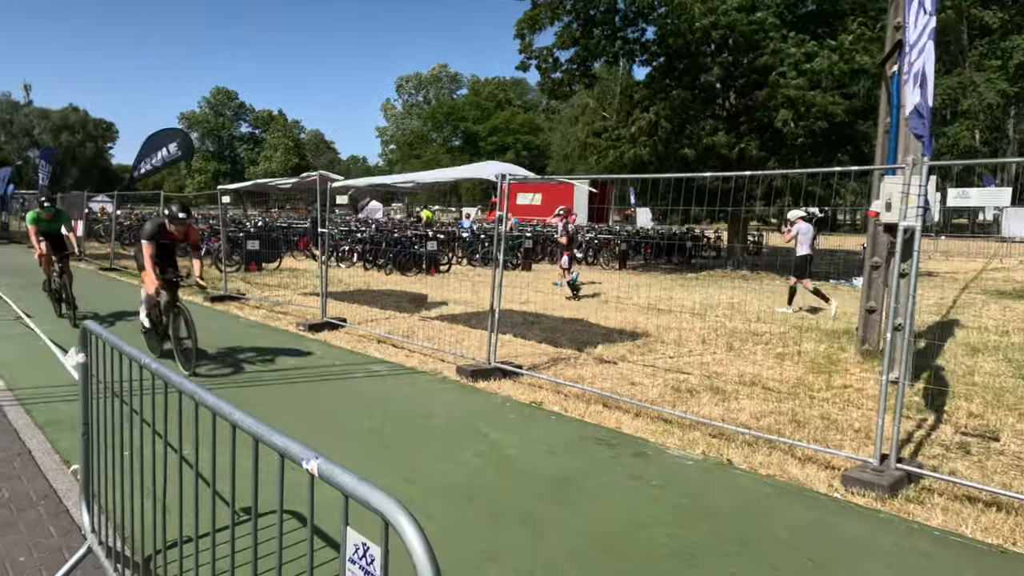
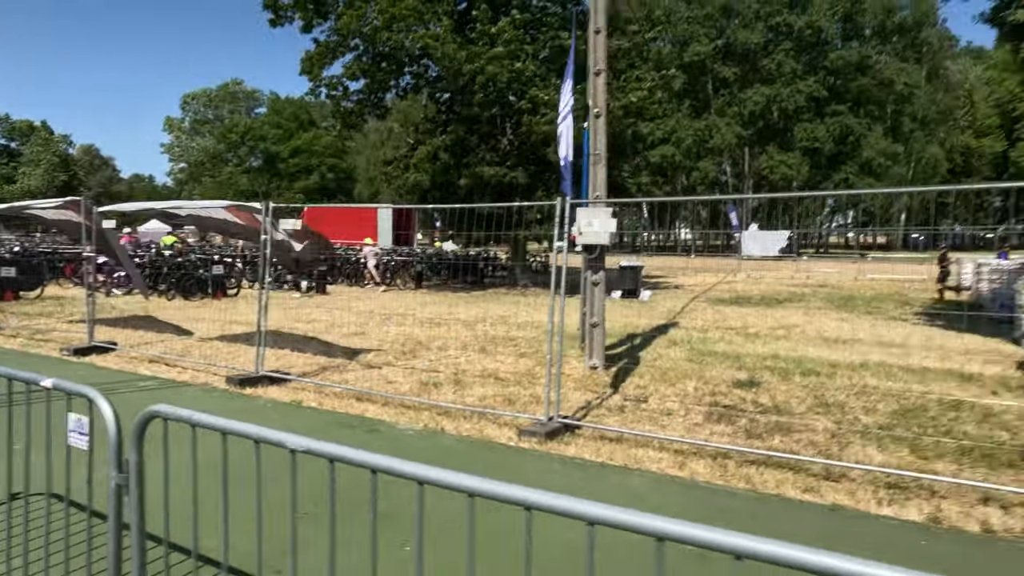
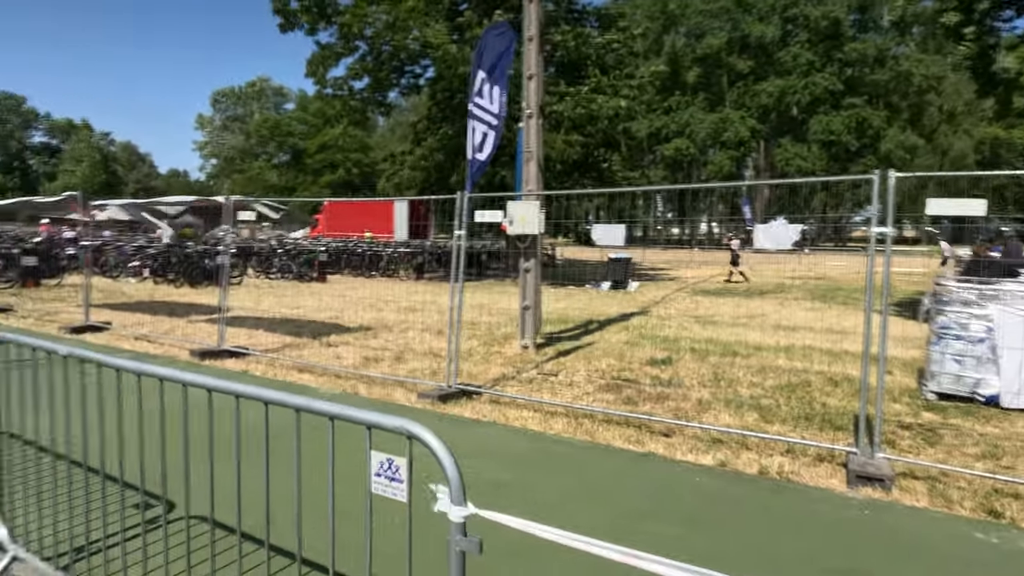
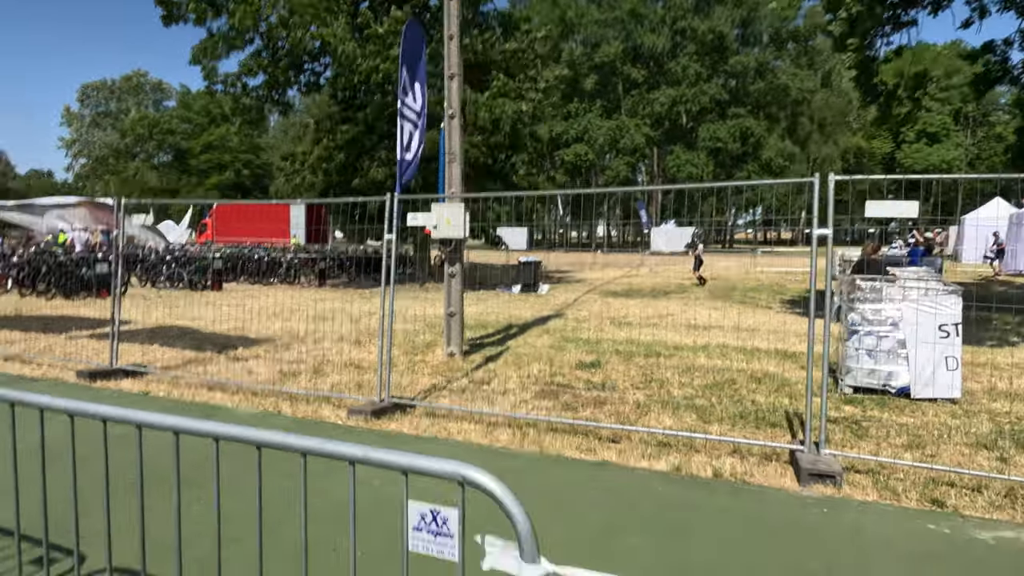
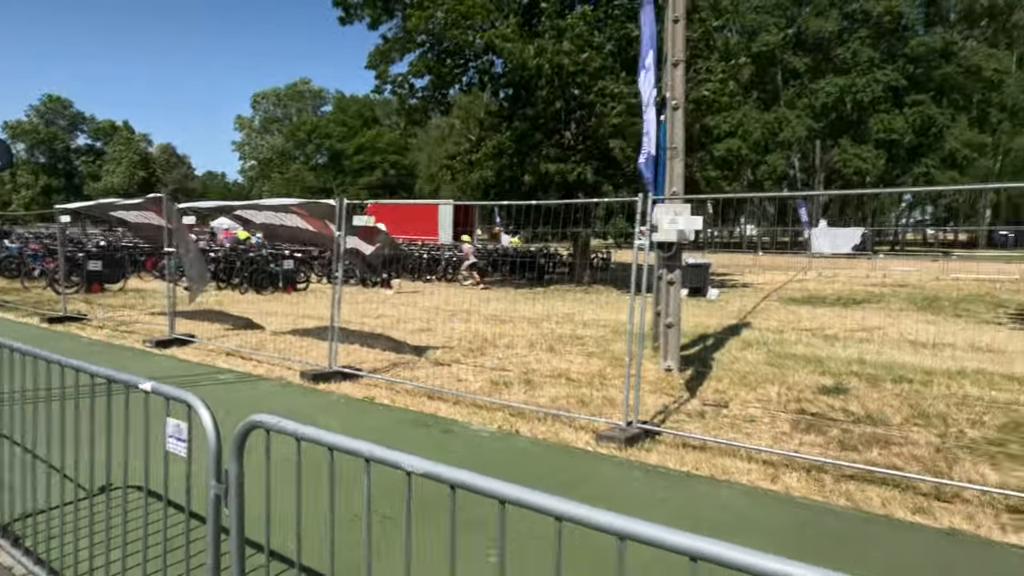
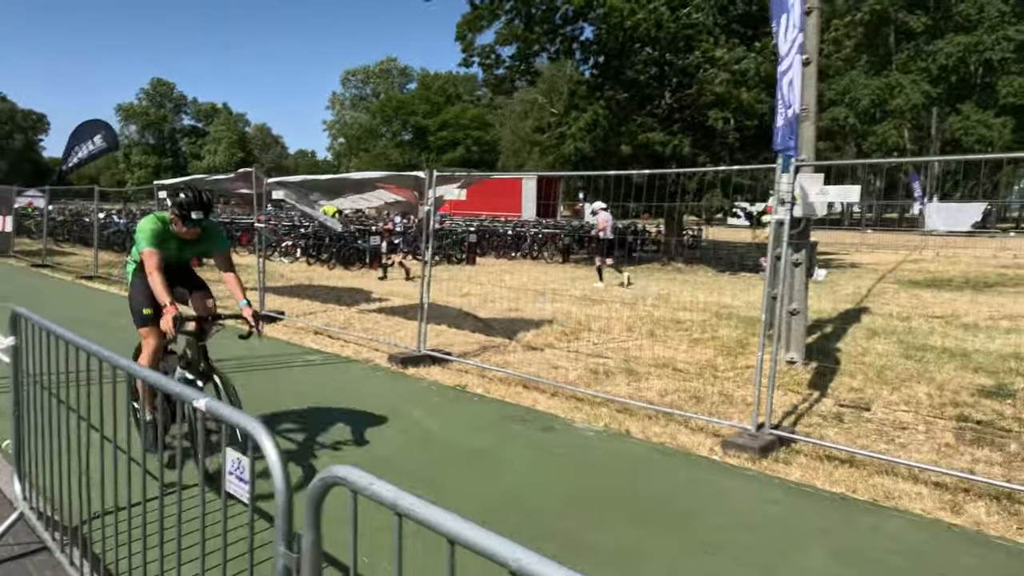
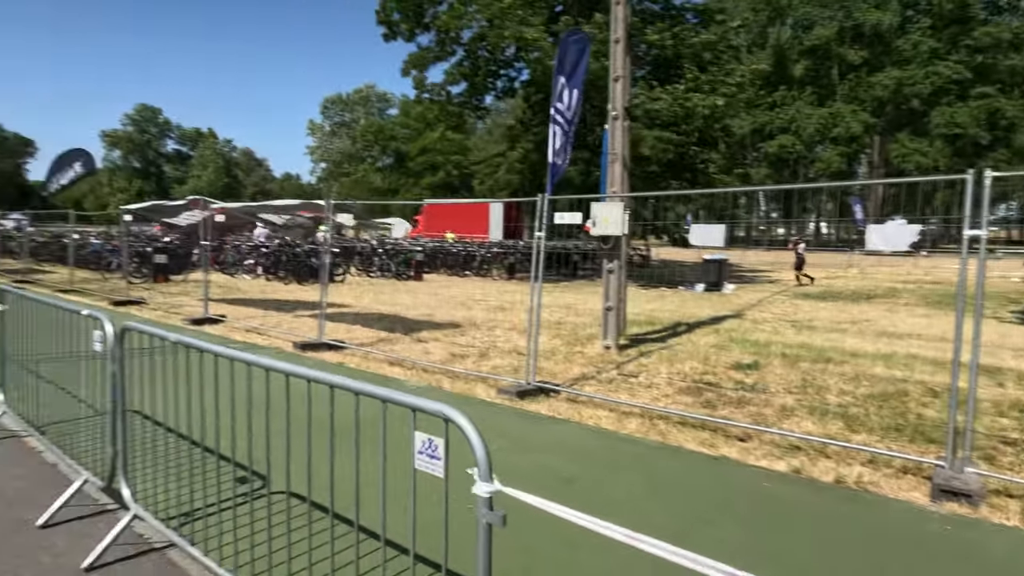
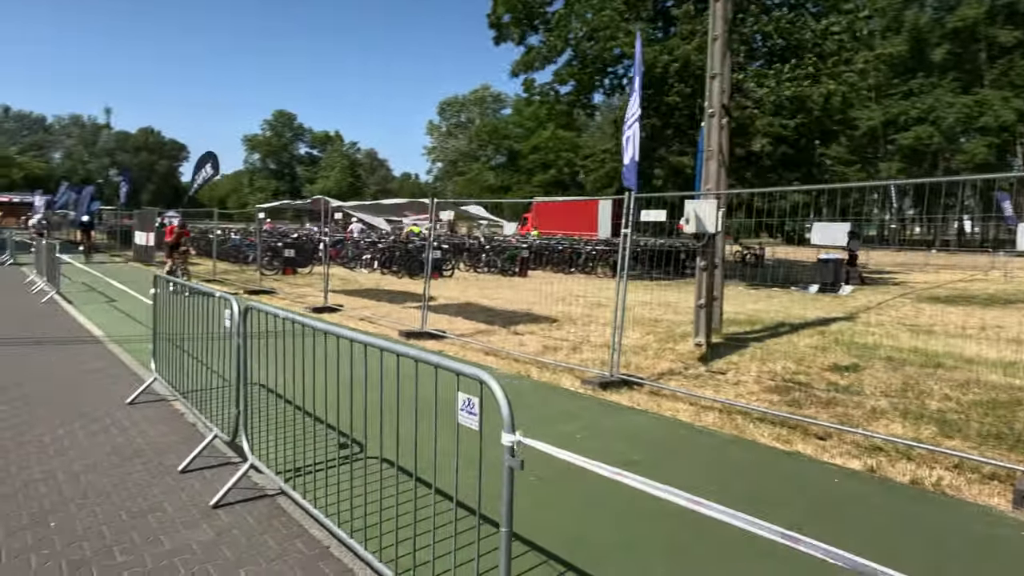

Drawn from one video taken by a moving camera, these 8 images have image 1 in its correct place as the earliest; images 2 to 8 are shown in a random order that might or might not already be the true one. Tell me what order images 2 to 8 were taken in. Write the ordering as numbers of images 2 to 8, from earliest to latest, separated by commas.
6, 5, 2, 4, 3, 7, 8
